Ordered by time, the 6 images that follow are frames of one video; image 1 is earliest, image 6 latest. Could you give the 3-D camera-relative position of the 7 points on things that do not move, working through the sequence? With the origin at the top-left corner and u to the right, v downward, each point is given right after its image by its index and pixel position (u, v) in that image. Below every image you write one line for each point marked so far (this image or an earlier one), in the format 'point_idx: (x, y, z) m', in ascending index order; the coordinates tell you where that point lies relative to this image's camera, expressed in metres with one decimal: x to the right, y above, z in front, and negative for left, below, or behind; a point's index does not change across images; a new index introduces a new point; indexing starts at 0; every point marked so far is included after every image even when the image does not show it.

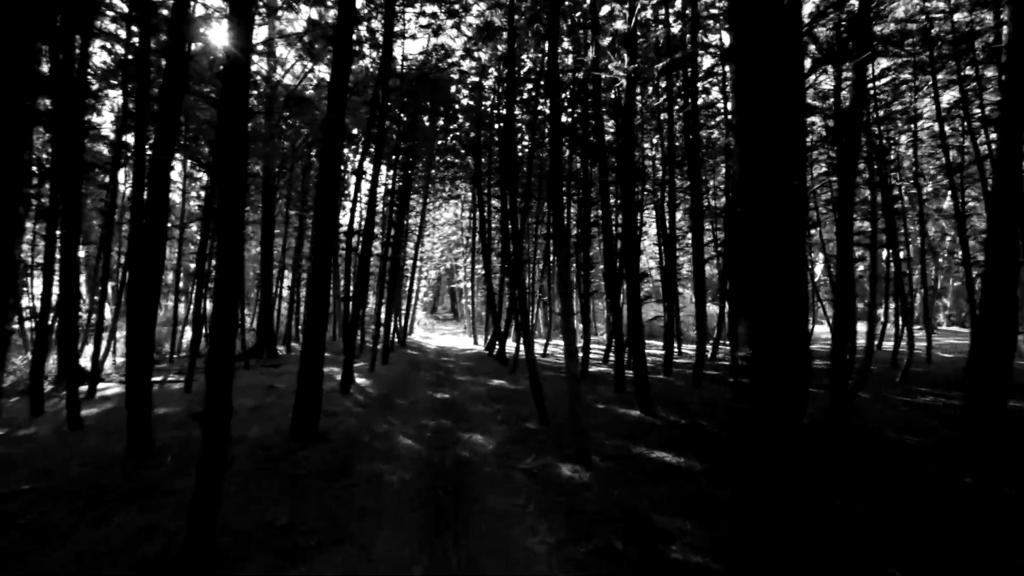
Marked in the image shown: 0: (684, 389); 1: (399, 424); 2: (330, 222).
0: (+3.5, -2.0, +11.0) m
1: (-1.8, -2.2, +8.8) m
2: (-2.5, +0.9, +7.6) m
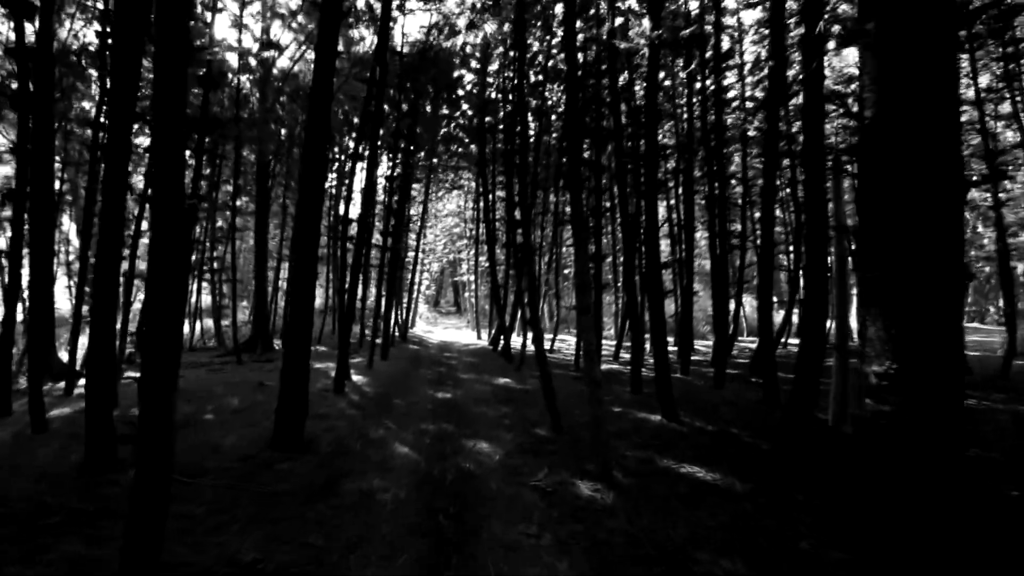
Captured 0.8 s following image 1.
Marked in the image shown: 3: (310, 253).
0: (+3.6, -1.9, +10.2) m
1: (-1.7, -2.1, +8.0) m
2: (-2.4, +1.0, +6.7) m
3: (-2.4, +0.4, +6.7) m
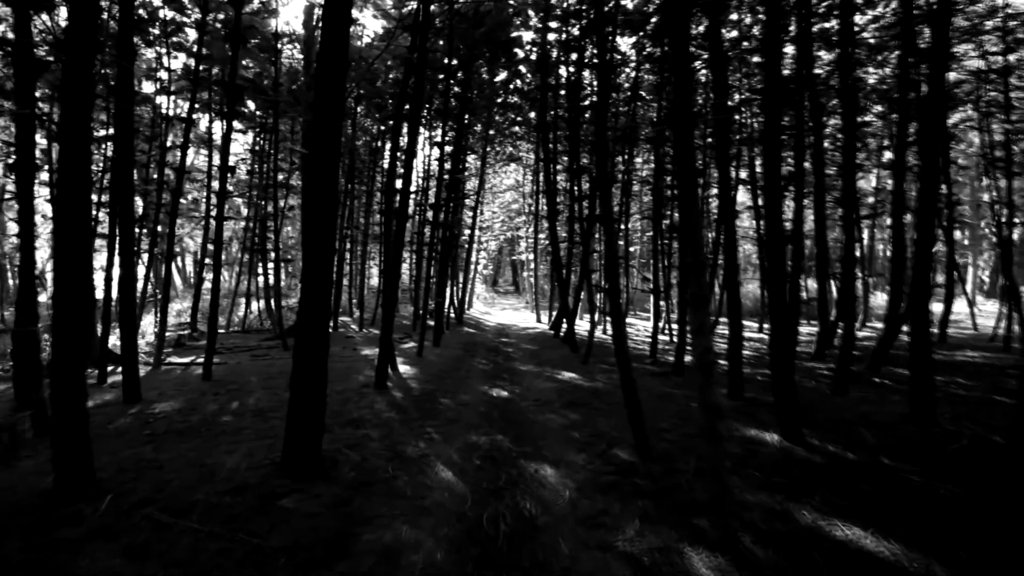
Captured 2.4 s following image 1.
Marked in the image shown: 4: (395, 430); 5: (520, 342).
0: (+4.6, -1.6, +8.1) m
1: (-0.9, -1.8, +6.5) m
2: (-1.7, +1.2, +5.2) m
3: (-1.8, +0.6, +5.2) m
4: (-1.5, -1.8, +6.9) m
5: (+0.3, -1.6, +16.5) m
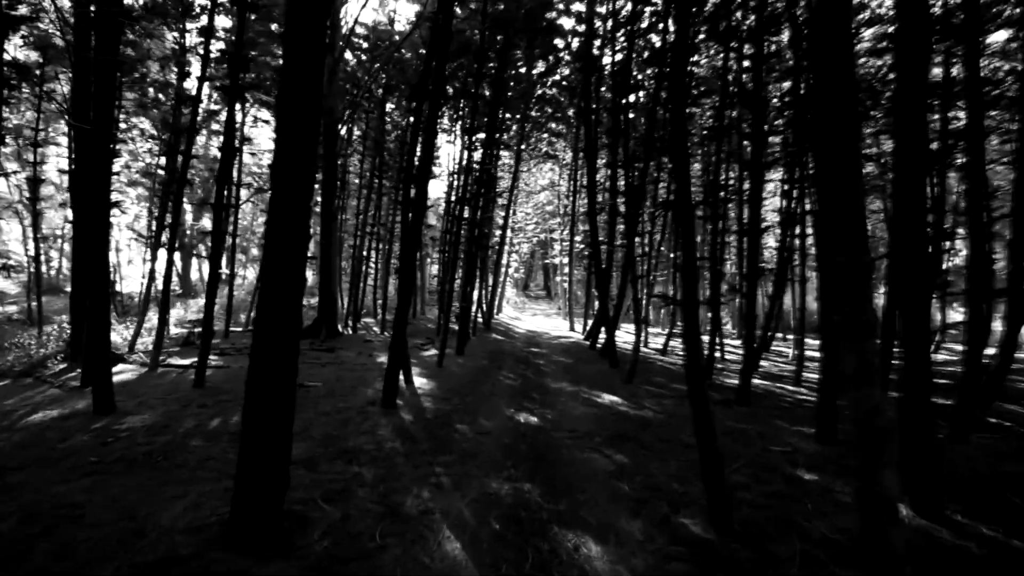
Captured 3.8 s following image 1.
0: (+5.0, -1.8, +6.3) m
1: (-0.6, -1.9, +5.0) m
2: (-1.4, +1.2, +3.8) m
3: (-1.5, +0.6, +3.8) m
4: (-1.2, -1.8, +5.5) m
5: (+1.1, -1.8, +15.0) m
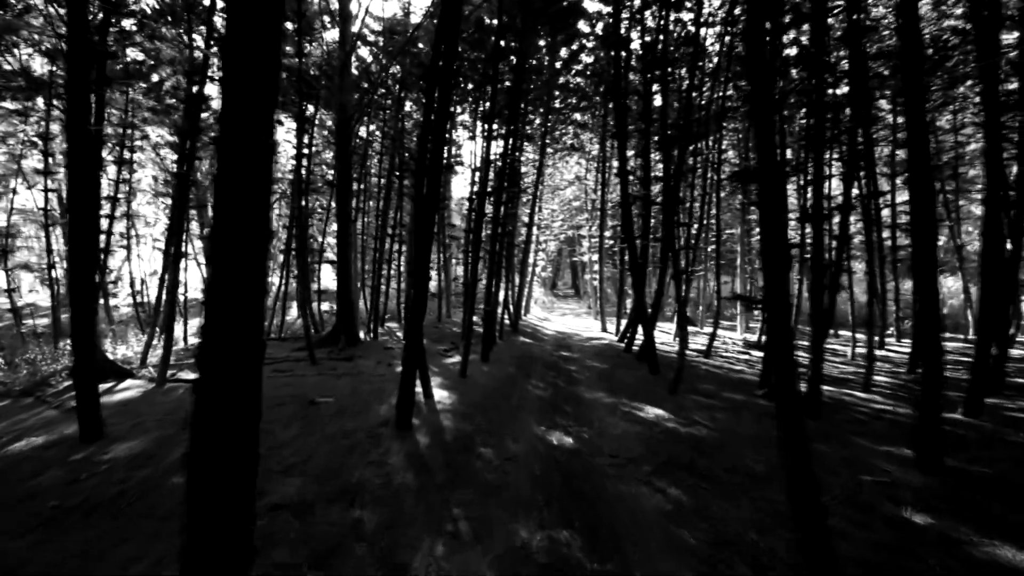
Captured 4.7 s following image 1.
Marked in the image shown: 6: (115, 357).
0: (+5.3, -1.7, +5.1) m
1: (-0.3, -1.9, +4.1) m
2: (-1.3, +1.1, +2.9) m
3: (-1.4, +0.5, +2.9) m
4: (-0.9, -1.9, +4.6) m
5: (+1.9, -1.7, +13.9) m
6: (-8.9, -1.5, +12.3) m
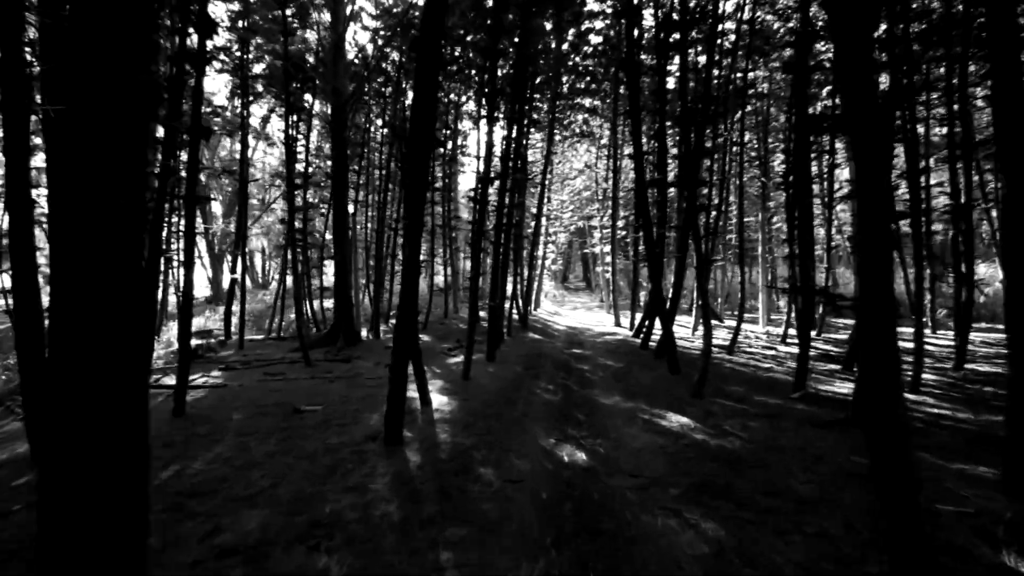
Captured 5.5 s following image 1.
0: (+5.3, -1.6, +4.1) m
1: (-0.3, -1.9, +3.2) m
2: (-1.4, +1.1, +2.1) m
3: (-1.4, +0.5, +2.0) m
4: (-0.9, -1.8, +3.7) m
5: (+2.0, -1.6, +13.0) m
6: (-8.7, -1.5, +11.6) m
